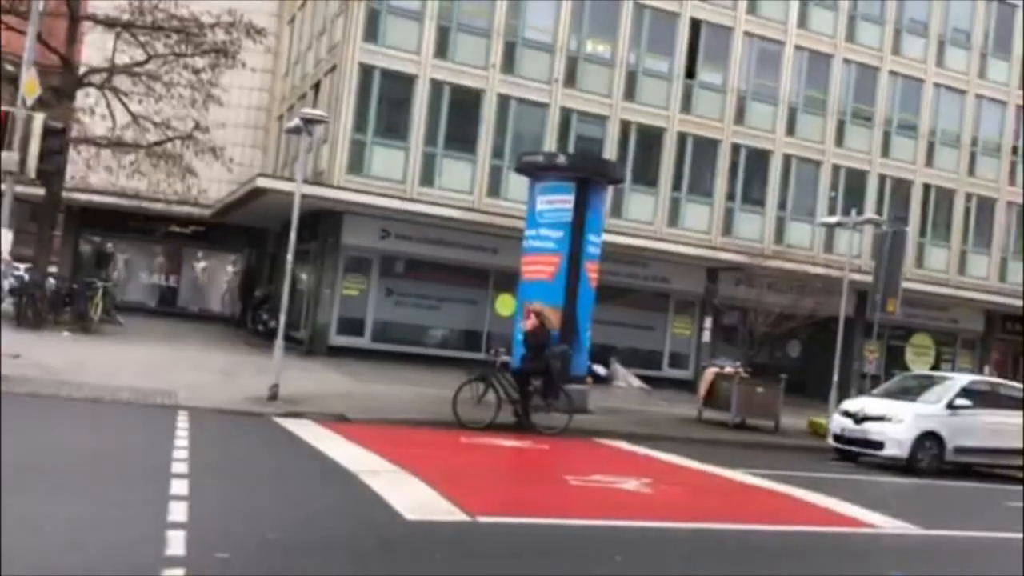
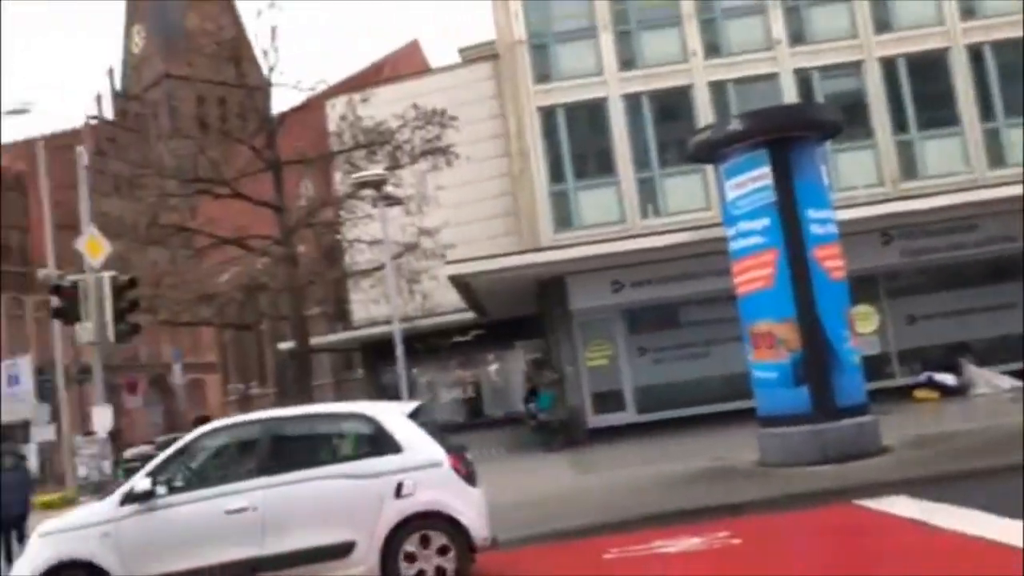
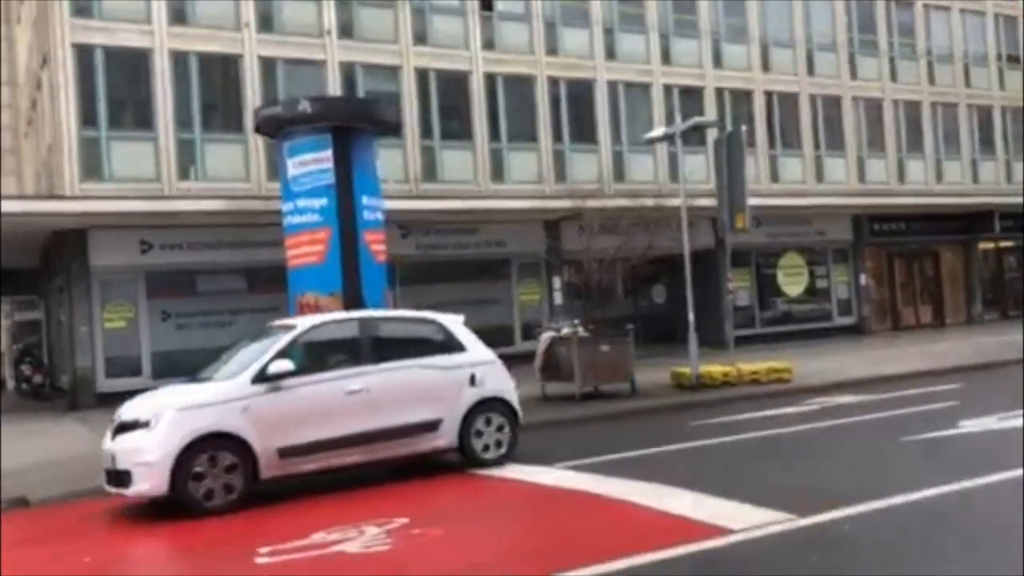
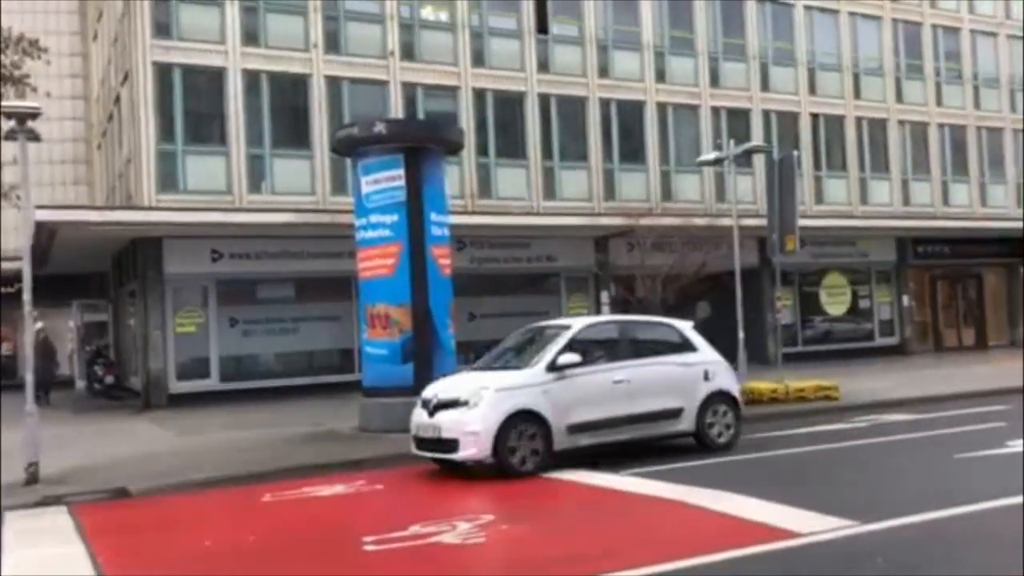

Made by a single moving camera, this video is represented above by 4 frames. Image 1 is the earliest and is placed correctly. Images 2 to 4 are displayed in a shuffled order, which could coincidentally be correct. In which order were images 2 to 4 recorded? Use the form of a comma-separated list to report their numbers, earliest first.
4, 3, 2
